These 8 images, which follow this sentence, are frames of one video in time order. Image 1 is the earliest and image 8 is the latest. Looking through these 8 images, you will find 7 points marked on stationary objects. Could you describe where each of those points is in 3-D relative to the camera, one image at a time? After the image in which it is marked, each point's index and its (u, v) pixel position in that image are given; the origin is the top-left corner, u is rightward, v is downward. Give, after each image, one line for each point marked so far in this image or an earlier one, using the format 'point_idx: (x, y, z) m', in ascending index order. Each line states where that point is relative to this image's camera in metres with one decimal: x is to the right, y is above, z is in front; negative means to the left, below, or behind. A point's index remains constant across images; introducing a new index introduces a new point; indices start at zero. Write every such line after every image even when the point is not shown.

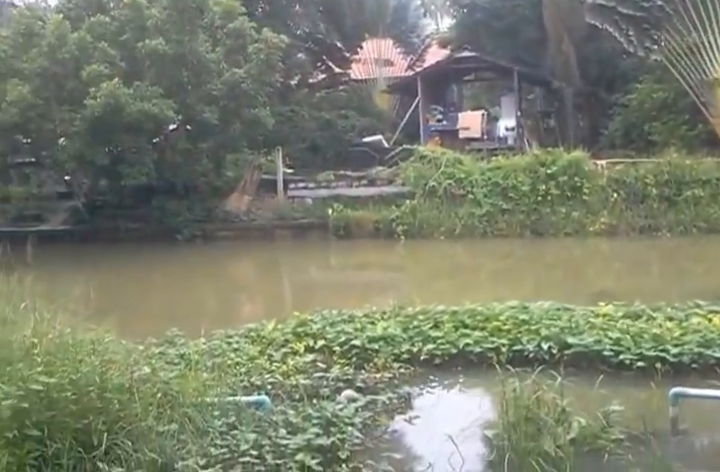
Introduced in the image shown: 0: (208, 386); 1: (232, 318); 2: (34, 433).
0: (-0.8, -0.8, +3.9) m
1: (-1.4, -1.0, +8.5) m
2: (-1.3, -0.8, +3.0) m
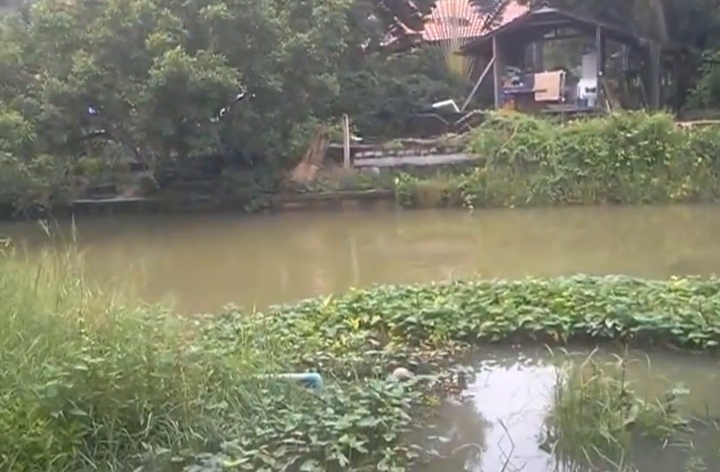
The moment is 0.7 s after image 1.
0: (-0.5, -0.7, +3.9) m
1: (-0.7, -0.7, +8.5) m
2: (-1.1, -0.7, +3.0) m
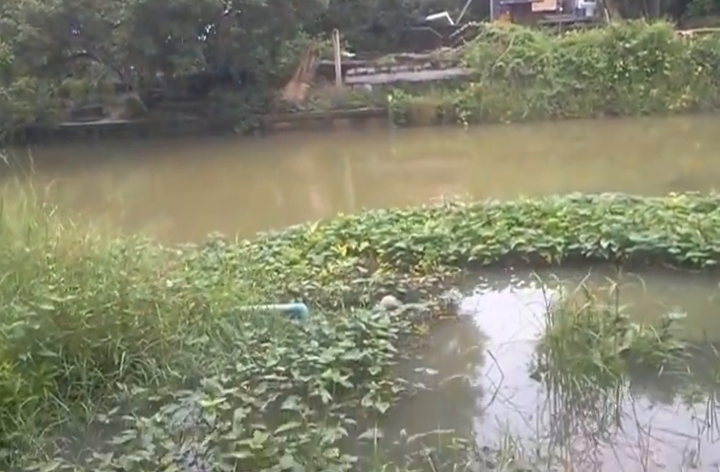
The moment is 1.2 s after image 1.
0: (-0.6, -0.3, +3.8) m
1: (-0.8, +0.2, +8.4) m
2: (-1.2, -0.4, +2.9) m
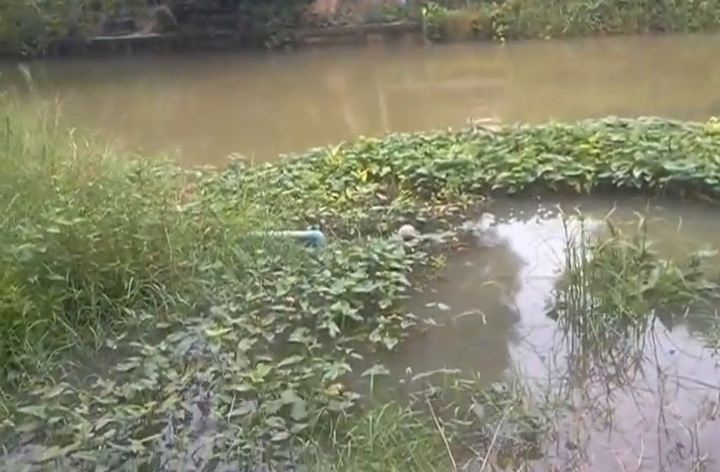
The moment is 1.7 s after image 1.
0: (-0.5, +0.1, +3.7) m
1: (-0.5, +1.1, +8.2) m
2: (-1.1, -0.2, +2.9) m
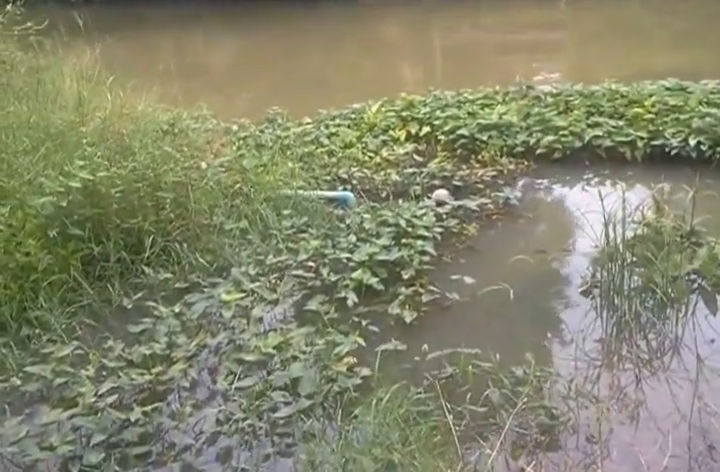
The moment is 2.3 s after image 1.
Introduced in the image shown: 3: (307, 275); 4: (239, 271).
0: (-0.4, +0.3, +3.6) m
1: (0.0, +1.5, +8.0) m
2: (-1.1, 0.0, +2.8) m
3: (-0.2, -0.1, +2.9) m
4: (-0.5, -0.1, +2.9) m
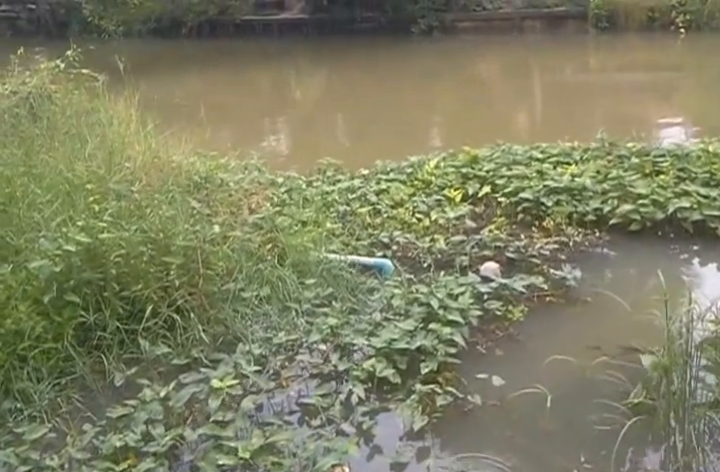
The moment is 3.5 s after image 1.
0: (-0.2, 0.0, +3.3) m
1: (+0.9, +1.0, +7.7) m
2: (-1.0, -0.2, +2.6) m
3: (-0.2, -0.4, +2.6) m
4: (-0.4, -0.4, +2.7) m
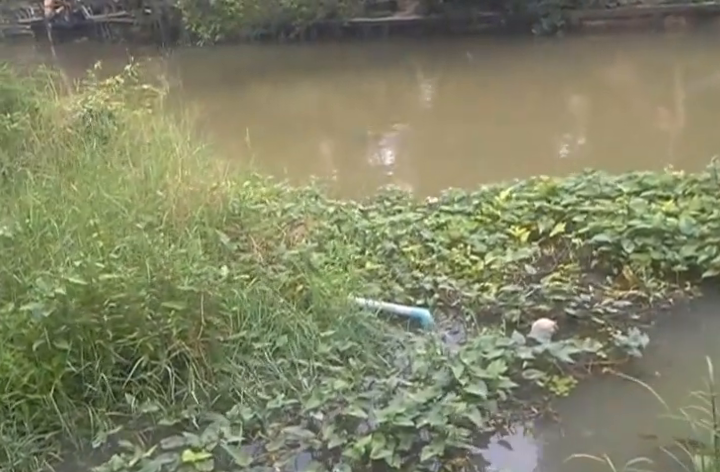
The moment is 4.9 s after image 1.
0: (-0.1, -0.2, +3.0) m
1: (+1.8, +0.8, +7.1) m
2: (-1.0, -0.4, +2.5) m
3: (-0.2, -0.6, +2.3) m
4: (-0.4, -0.6, +2.4) m
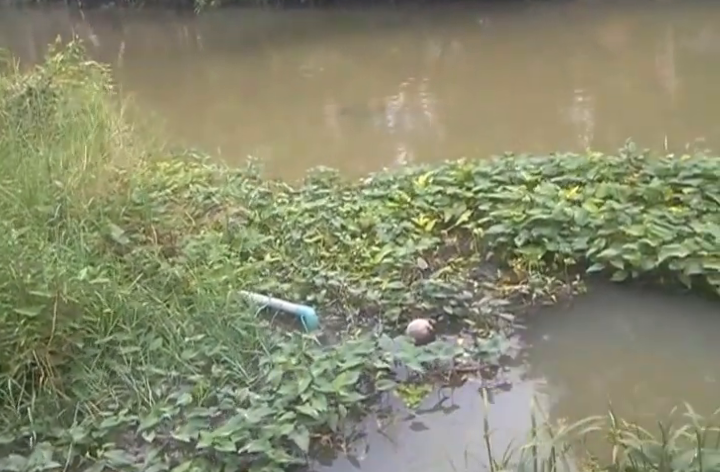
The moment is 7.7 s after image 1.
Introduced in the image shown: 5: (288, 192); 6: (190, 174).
0: (-0.4, -0.2, +2.8) m
1: (+1.7, +1.1, +6.7) m
2: (-1.4, -0.4, +2.4) m
3: (-0.6, -0.6, +2.1) m
4: (-0.8, -0.6, +2.3) m
5: (-0.3, +0.2, +3.7) m
6: (-0.8, +0.3, +3.7) m
